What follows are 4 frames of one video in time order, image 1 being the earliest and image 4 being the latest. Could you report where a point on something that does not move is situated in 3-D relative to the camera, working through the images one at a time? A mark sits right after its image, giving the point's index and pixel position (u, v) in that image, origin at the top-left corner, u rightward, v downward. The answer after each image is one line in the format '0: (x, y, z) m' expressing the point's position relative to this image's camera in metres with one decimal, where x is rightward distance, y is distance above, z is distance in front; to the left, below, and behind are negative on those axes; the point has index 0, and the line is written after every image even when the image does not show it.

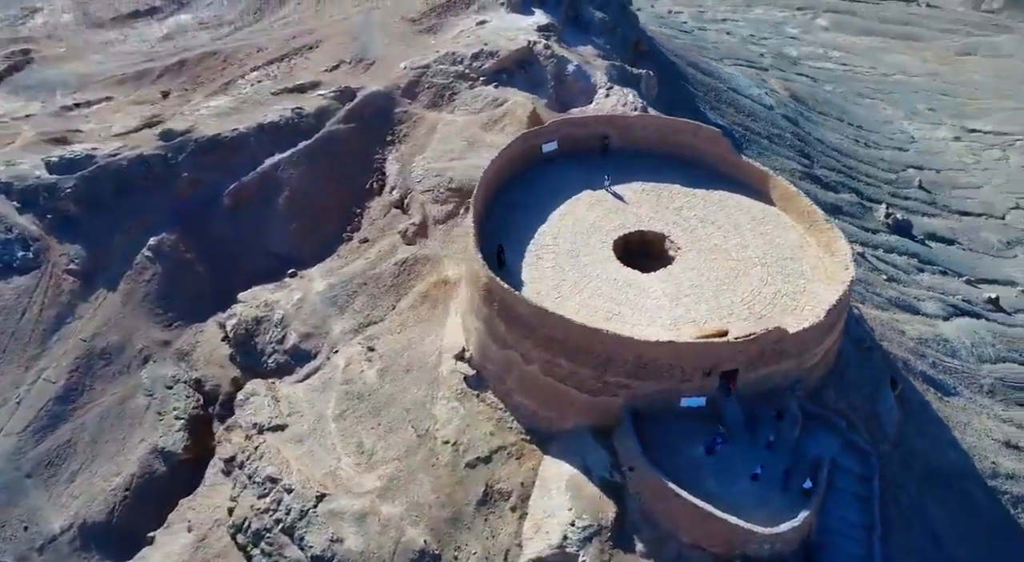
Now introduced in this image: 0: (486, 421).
0: (-0.5, -2.0, +12.8) m
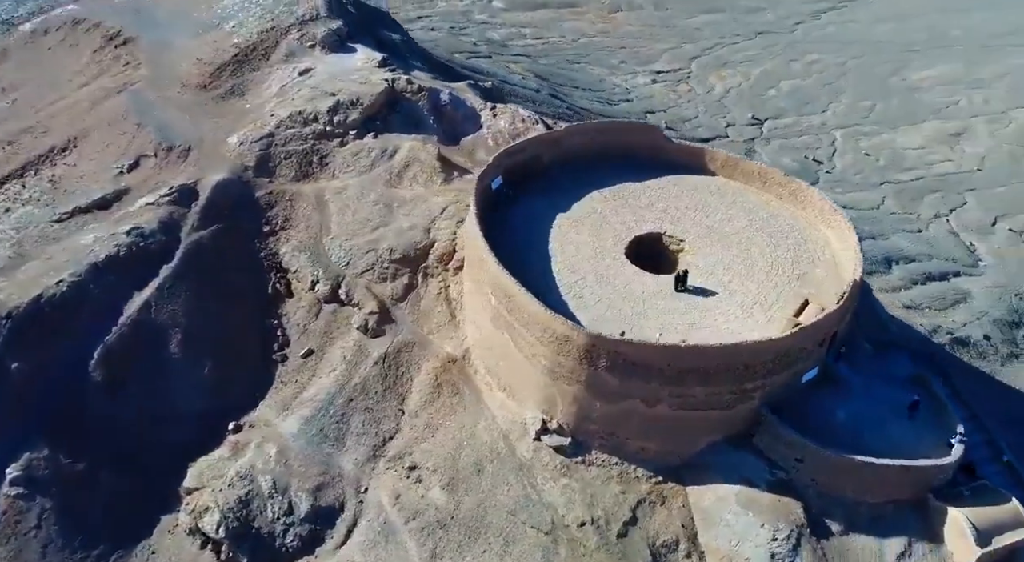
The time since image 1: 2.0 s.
0: (+1.3, -2.8, +11.7) m
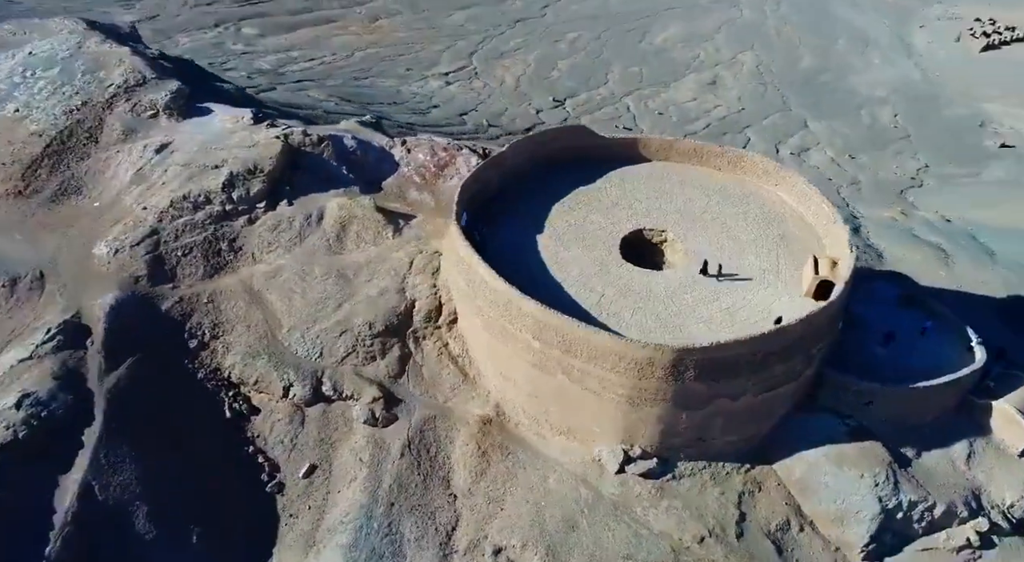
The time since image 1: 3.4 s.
0: (+2.6, -2.8, +11.3) m
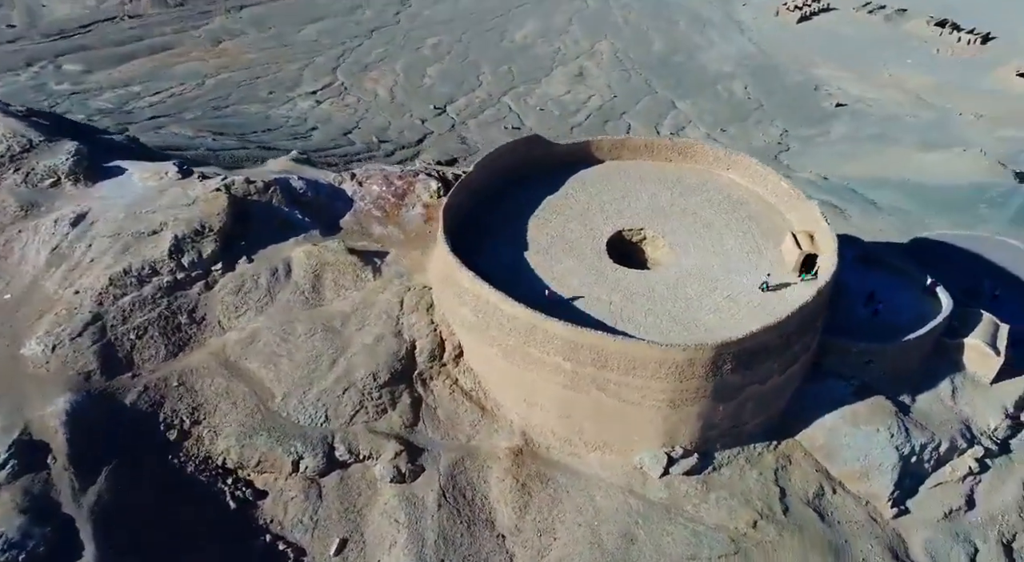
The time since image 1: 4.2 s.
0: (+3.1, -2.6, +11.5) m
